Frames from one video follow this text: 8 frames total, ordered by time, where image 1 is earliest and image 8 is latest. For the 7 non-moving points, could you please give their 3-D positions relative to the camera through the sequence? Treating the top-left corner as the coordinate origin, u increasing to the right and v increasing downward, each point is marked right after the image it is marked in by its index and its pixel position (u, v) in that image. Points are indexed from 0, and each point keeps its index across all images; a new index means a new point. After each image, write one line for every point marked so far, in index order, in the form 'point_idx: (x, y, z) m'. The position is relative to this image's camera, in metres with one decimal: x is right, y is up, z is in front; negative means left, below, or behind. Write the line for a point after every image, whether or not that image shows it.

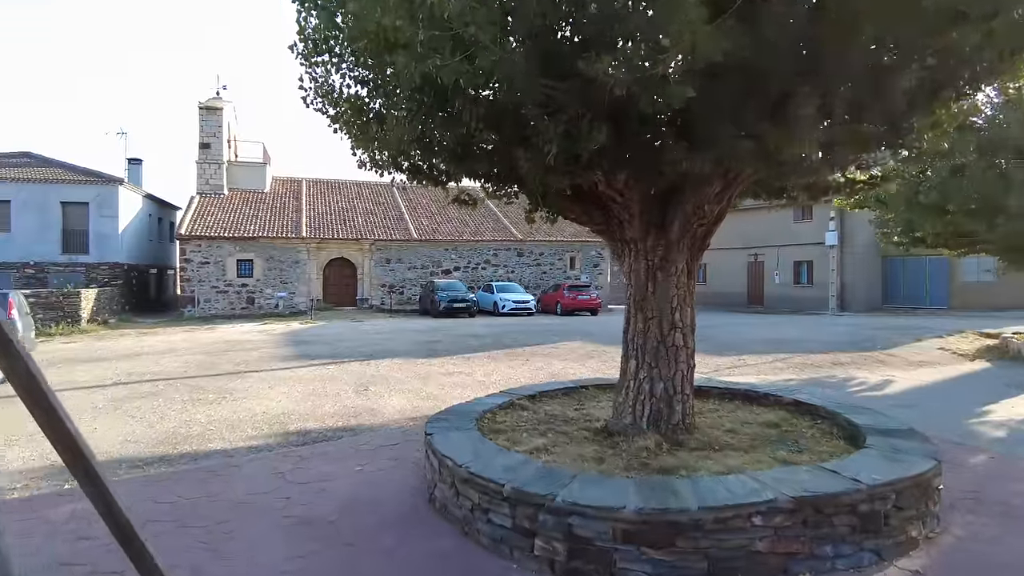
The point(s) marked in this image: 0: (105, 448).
0: (-3.5, -1.4, +5.6) m
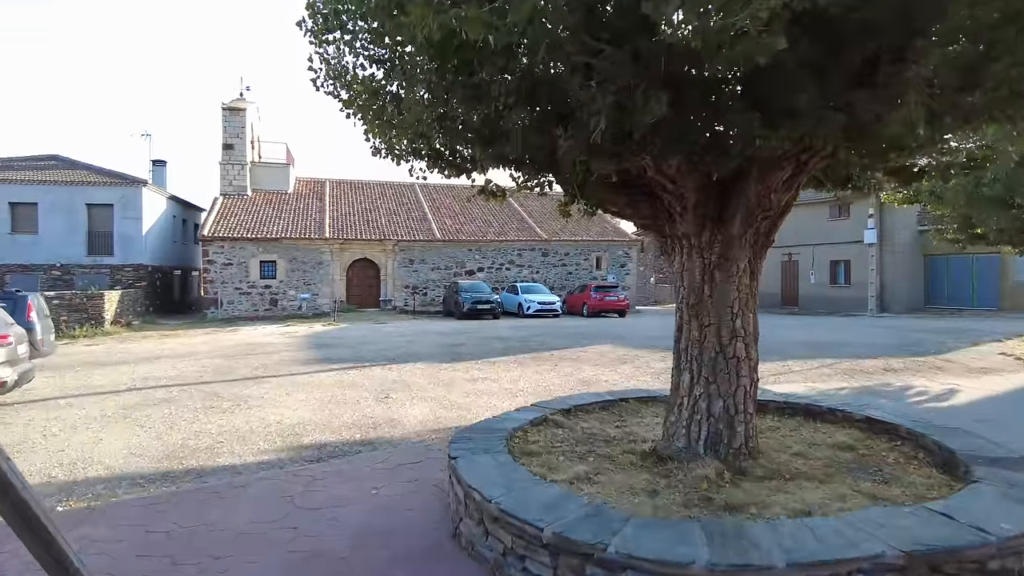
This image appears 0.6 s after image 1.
0: (-3.3, -1.4, +5.2) m
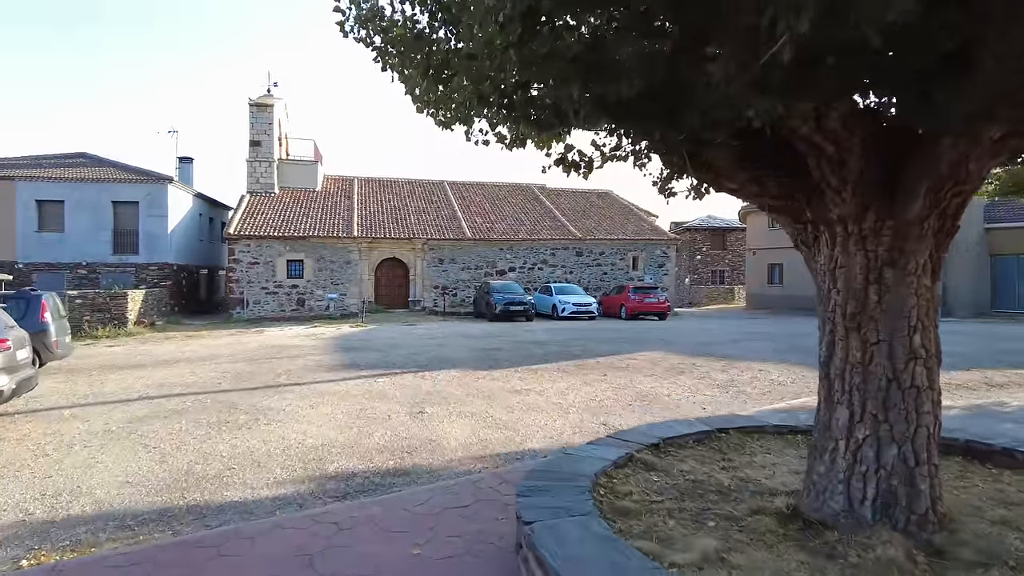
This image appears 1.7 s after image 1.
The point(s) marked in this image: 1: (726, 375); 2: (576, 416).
0: (-2.8, -1.4, +4.4) m
1: (+3.0, -1.2, +9.0) m
2: (+0.6, -1.3, +6.5) m
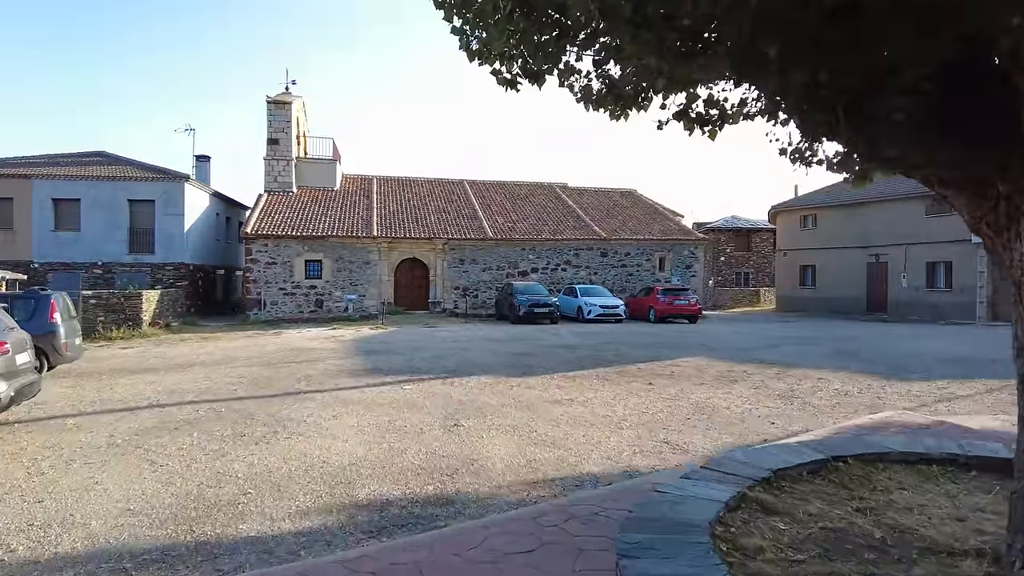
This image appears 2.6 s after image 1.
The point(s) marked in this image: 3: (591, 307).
0: (-2.5, -1.4, +3.8) m
1: (+3.5, -1.2, +8.3) m
2: (+1.1, -1.3, +5.8) m
3: (+2.4, -0.6, +19.5) m
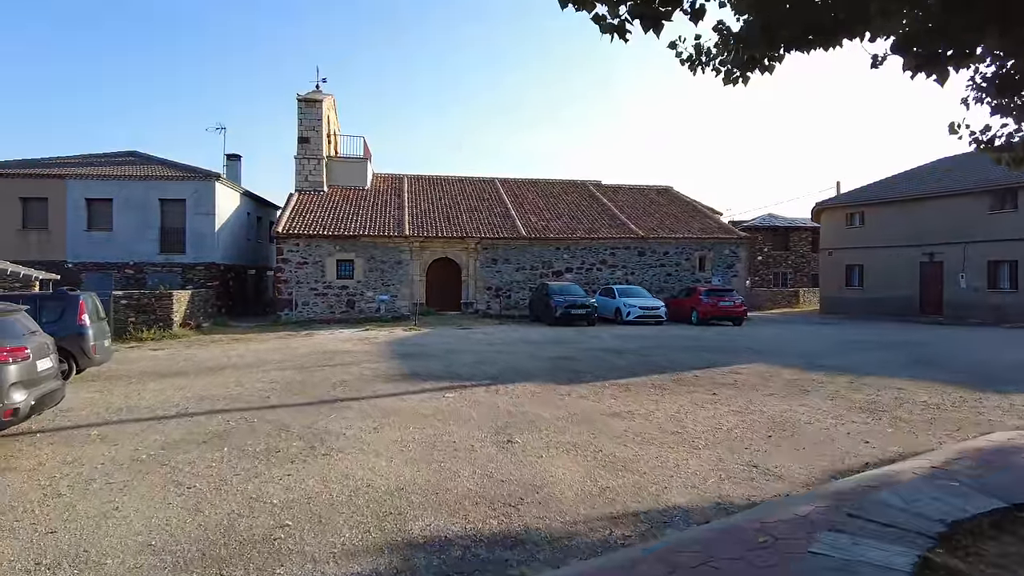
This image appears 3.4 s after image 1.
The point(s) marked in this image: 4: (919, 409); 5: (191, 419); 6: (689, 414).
0: (-2.0, -1.4, +3.3) m
1: (+4.1, -1.2, +7.5) m
2: (+1.6, -1.3, +5.1) m
3: (+3.4, -0.6, +18.8) m
4: (+4.2, -1.3, +6.7) m
5: (-3.3, -1.3, +6.6) m
6: (+1.8, -1.3, +6.7) m
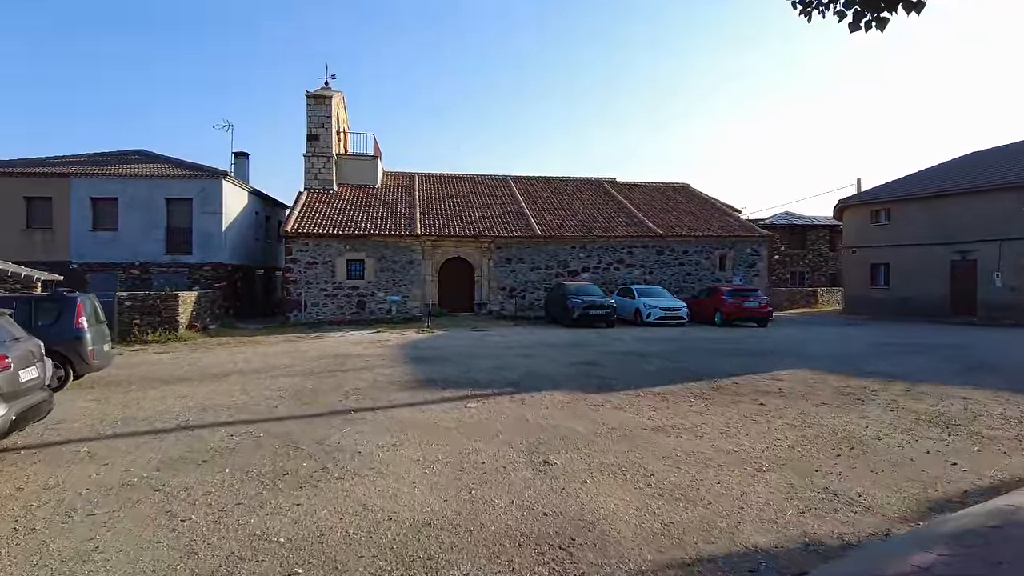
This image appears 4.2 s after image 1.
0: (-1.8, -1.4, +2.7) m
1: (+4.4, -1.2, +6.8) m
2: (+1.8, -1.3, +4.5) m
3: (+3.9, -0.6, +18.1) m
4: (+4.5, -1.3, +6.0) m
5: (-3.0, -1.4, +6.0) m
6: (+2.1, -1.3, +6.0) m
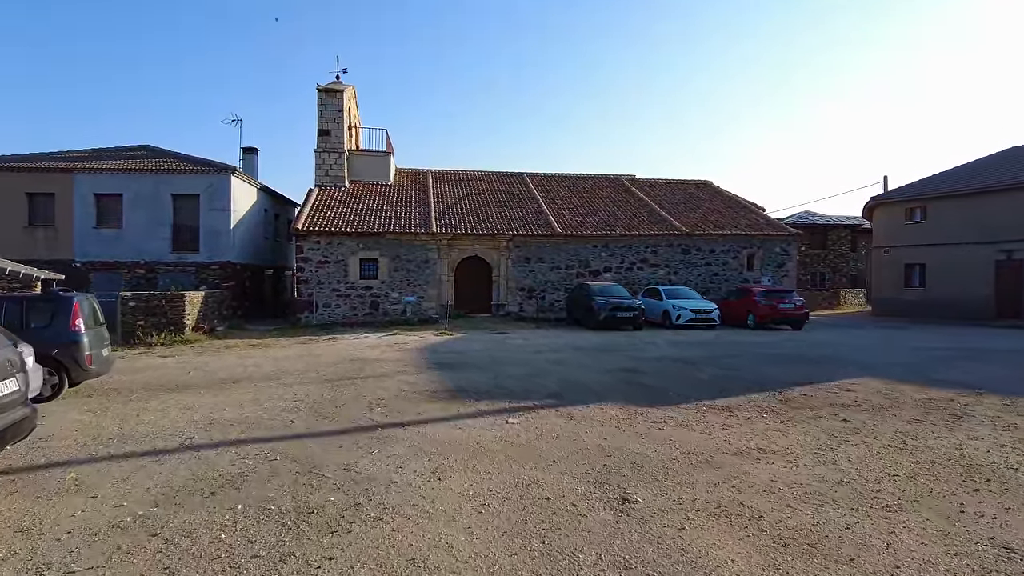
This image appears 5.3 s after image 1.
0: (-1.4, -1.4, +1.8) m
1: (+4.8, -1.2, +5.9) m
2: (+2.3, -1.3, +3.6) m
3: (+4.4, -0.6, +17.2) m
4: (+4.9, -1.3, +5.1) m
5: (-2.5, -1.3, +5.2) m
6: (+2.6, -1.3, +5.2) m
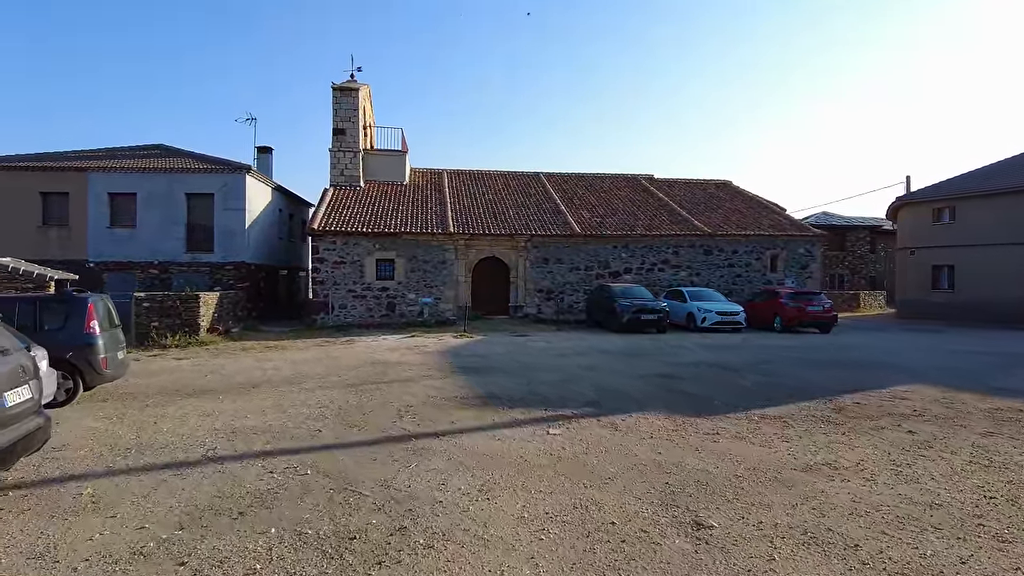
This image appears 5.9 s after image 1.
0: (-1.0, -1.4, +1.4) m
1: (+5.2, -1.3, +5.4) m
2: (+2.6, -1.3, +3.2) m
3: (+5.0, -0.6, +16.7) m
4: (+5.3, -1.3, +4.6) m
5: (-2.2, -1.3, +4.8) m
6: (+2.9, -1.3, +4.7) m
